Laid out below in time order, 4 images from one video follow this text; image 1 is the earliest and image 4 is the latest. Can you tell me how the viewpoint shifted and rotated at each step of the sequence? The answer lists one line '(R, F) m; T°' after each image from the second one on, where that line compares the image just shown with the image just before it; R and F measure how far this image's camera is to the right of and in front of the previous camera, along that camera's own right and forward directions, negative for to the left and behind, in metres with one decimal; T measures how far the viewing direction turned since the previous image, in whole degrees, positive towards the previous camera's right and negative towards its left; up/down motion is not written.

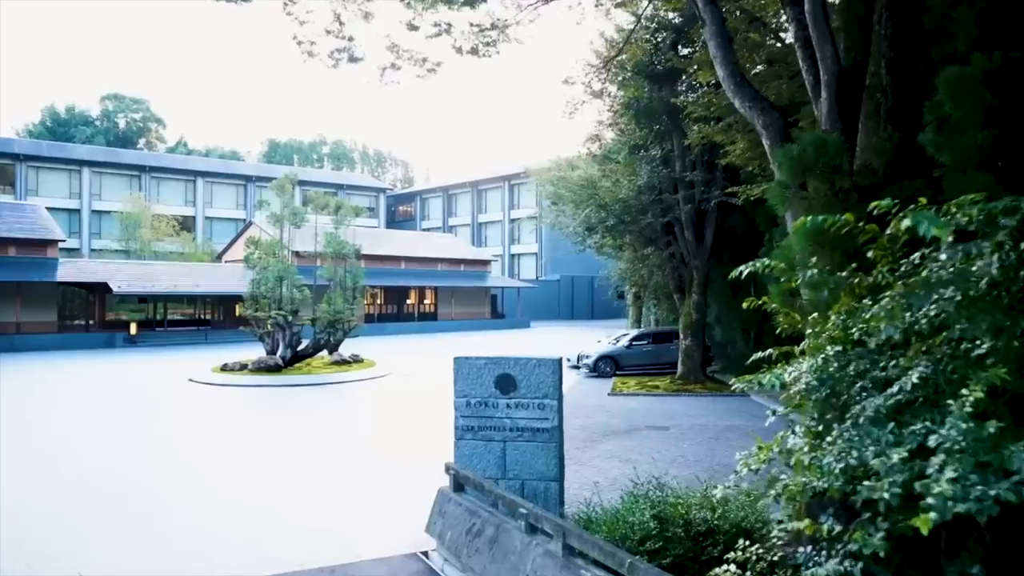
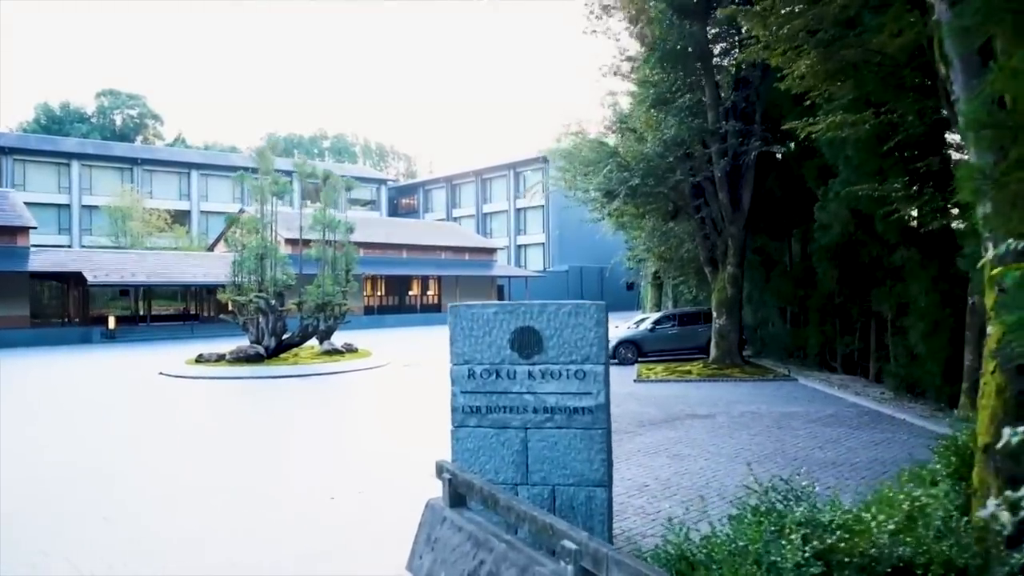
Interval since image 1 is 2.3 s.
(-0.1, +2.2) m; 0°
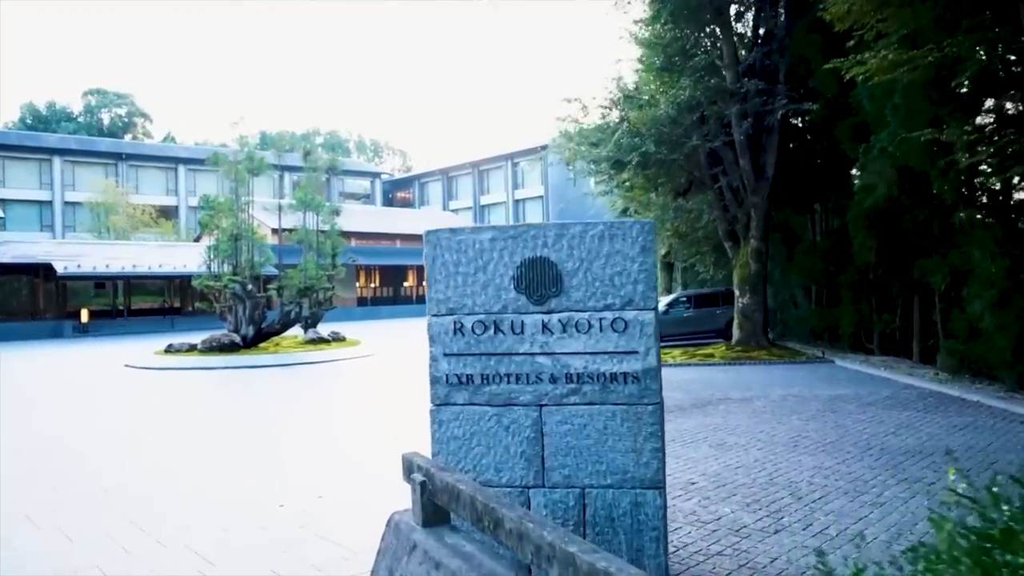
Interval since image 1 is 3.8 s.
(0.0, +1.5) m; 0°
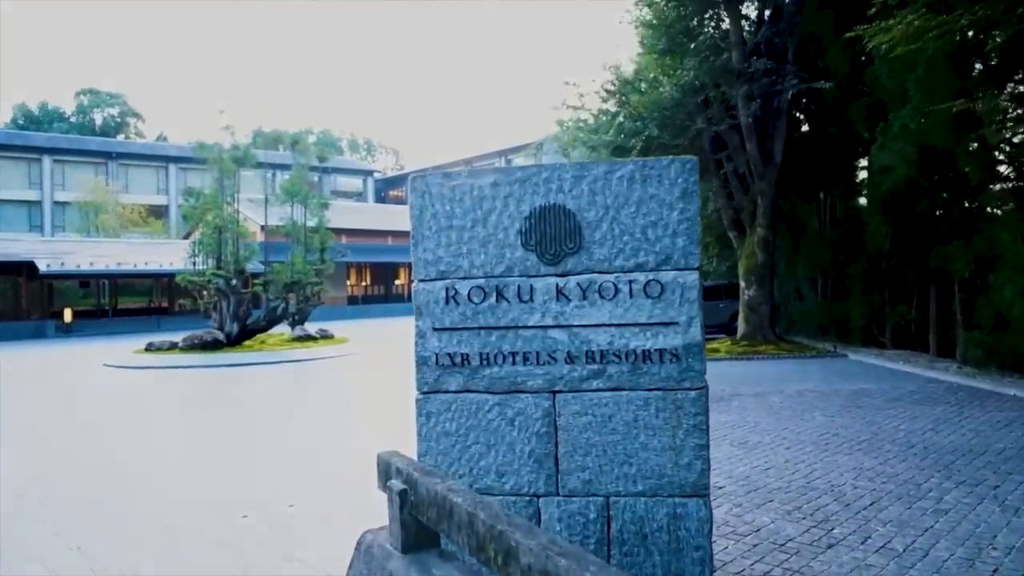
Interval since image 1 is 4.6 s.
(0.0, +0.7) m; 0°
